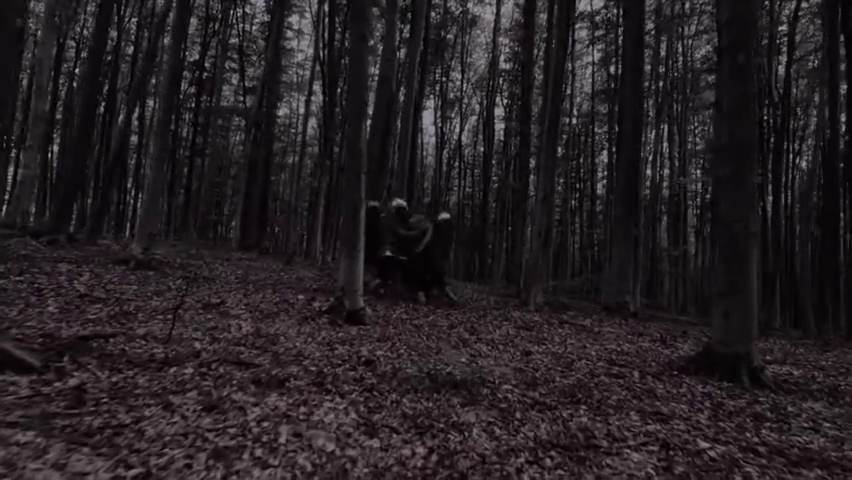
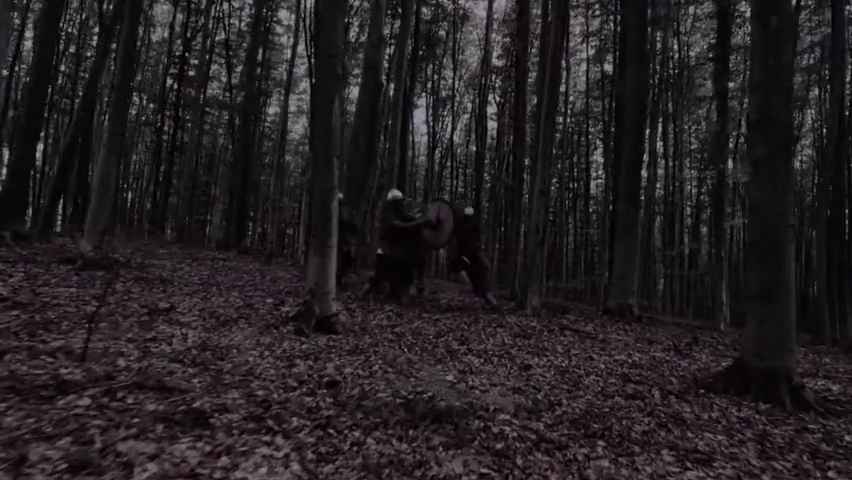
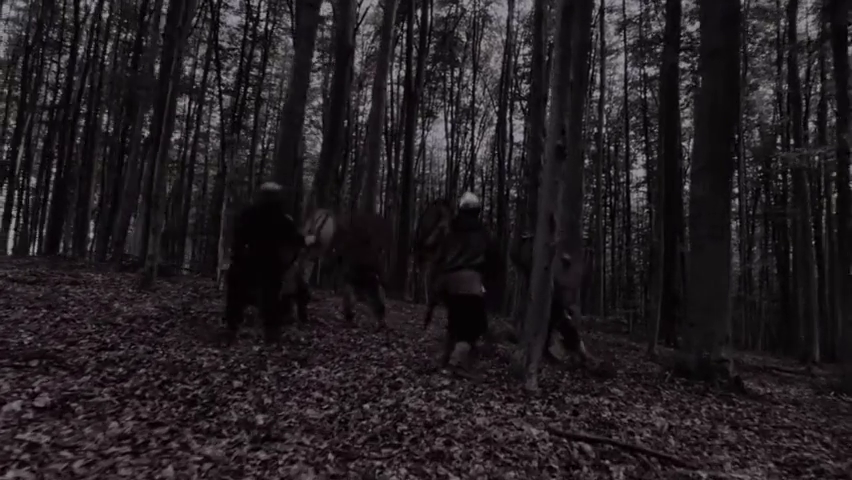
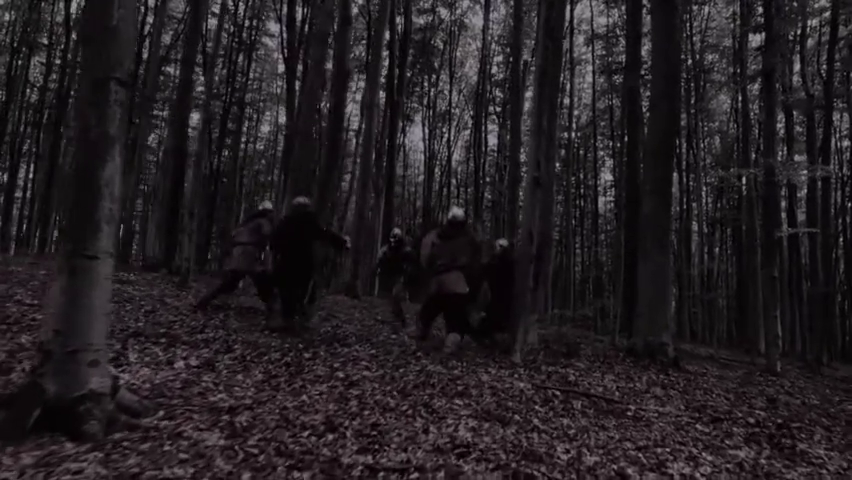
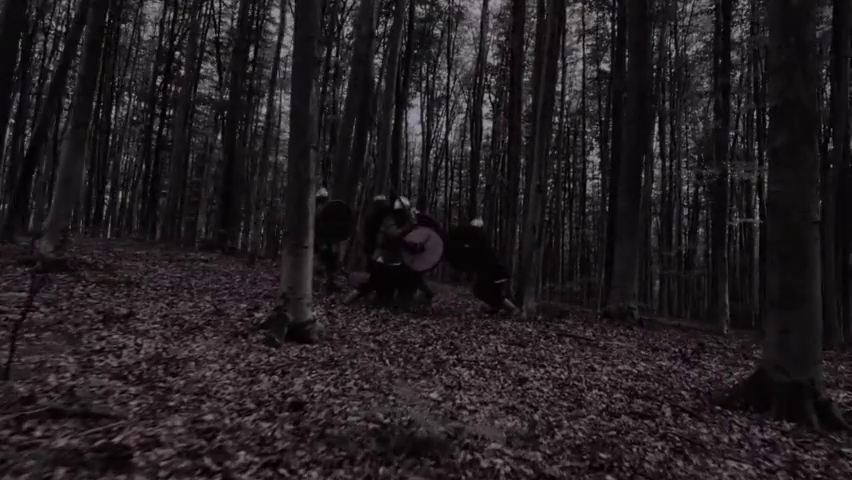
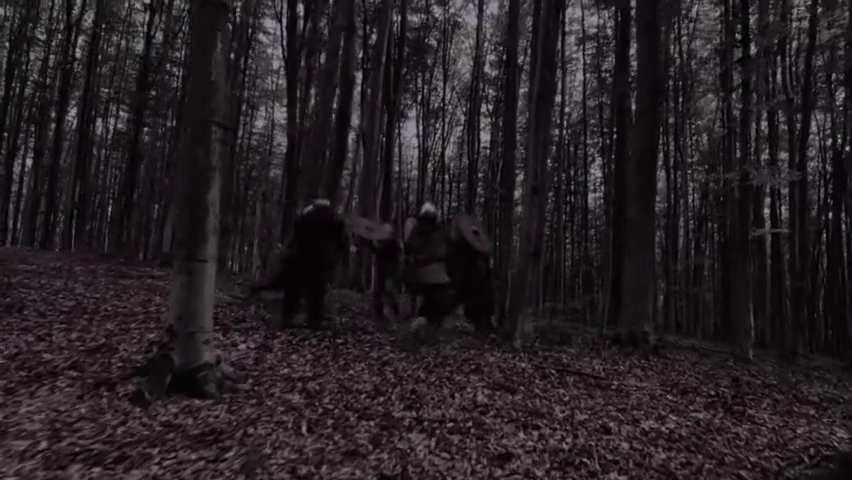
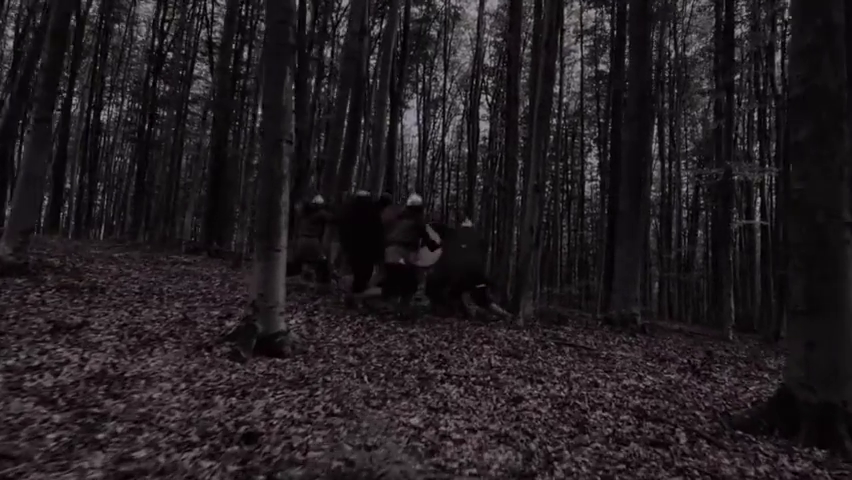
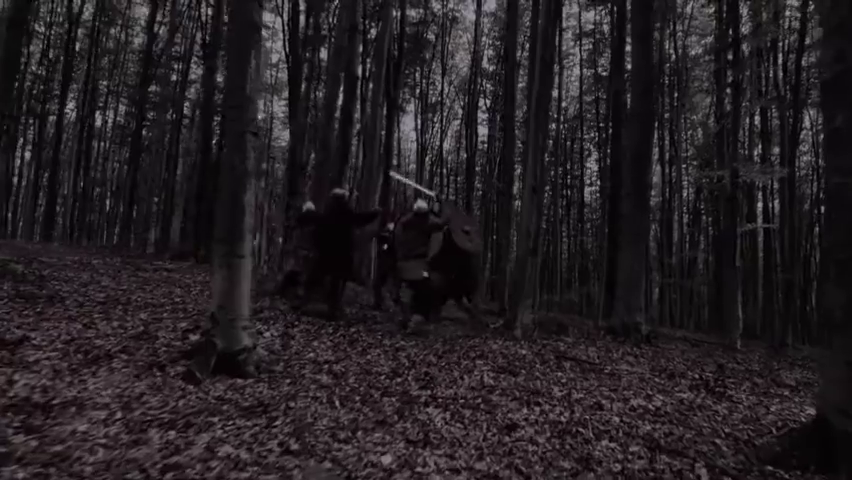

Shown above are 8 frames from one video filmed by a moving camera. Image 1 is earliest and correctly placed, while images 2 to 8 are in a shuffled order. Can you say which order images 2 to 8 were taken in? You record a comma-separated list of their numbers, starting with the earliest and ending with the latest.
2, 5, 7, 8, 6, 4, 3
